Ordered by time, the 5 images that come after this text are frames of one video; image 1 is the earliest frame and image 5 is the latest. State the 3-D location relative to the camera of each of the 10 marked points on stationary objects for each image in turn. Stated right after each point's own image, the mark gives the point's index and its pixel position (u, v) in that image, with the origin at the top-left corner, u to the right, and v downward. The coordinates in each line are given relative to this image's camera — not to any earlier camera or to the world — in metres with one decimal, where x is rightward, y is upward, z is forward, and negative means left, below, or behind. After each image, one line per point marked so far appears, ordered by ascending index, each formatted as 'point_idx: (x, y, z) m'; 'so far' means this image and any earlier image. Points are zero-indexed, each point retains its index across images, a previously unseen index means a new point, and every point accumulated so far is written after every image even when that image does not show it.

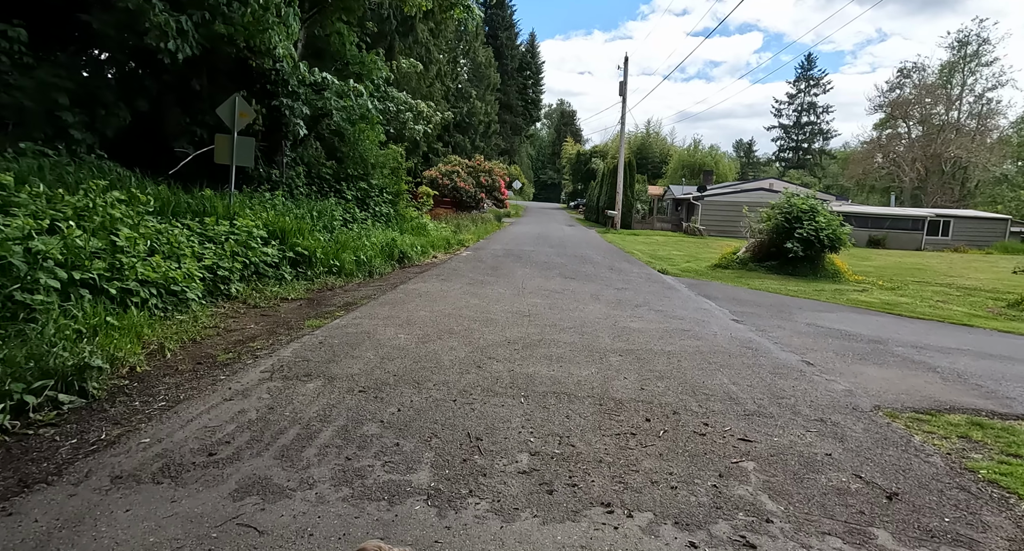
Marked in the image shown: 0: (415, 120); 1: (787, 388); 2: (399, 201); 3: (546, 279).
0: (-3.0, +4.8, +18.3) m
1: (+1.8, -0.7, +3.9) m
2: (-2.8, +1.8, +14.6) m
3: (+0.5, -0.1, +9.1) m
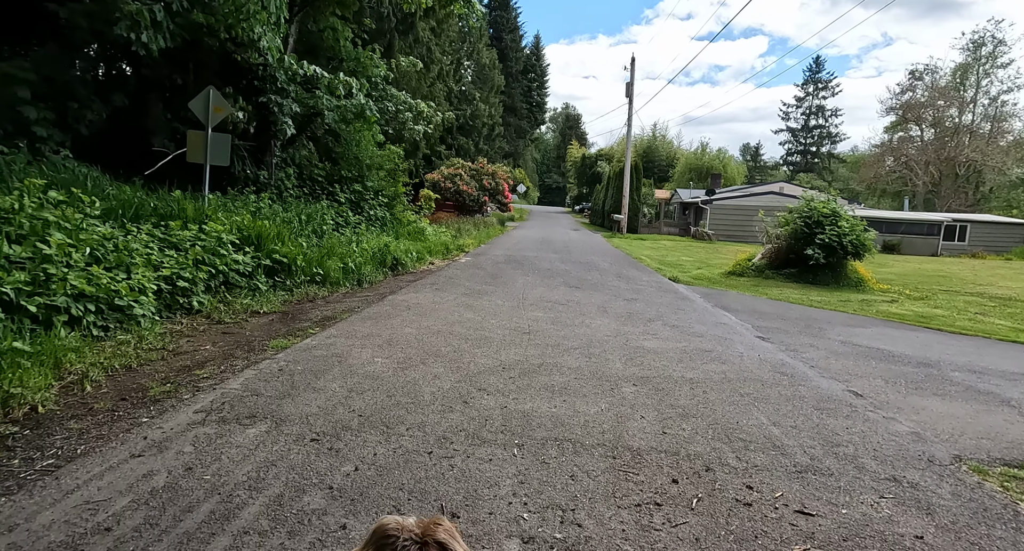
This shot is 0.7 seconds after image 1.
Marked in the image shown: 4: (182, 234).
0: (-2.9, +4.6, +17.7) m
1: (+1.8, -0.8, +3.2) m
2: (-2.7, +1.7, +13.9) m
3: (+0.5, -0.2, +8.4) m
4: (-3.2, +0.4, +5.8) m
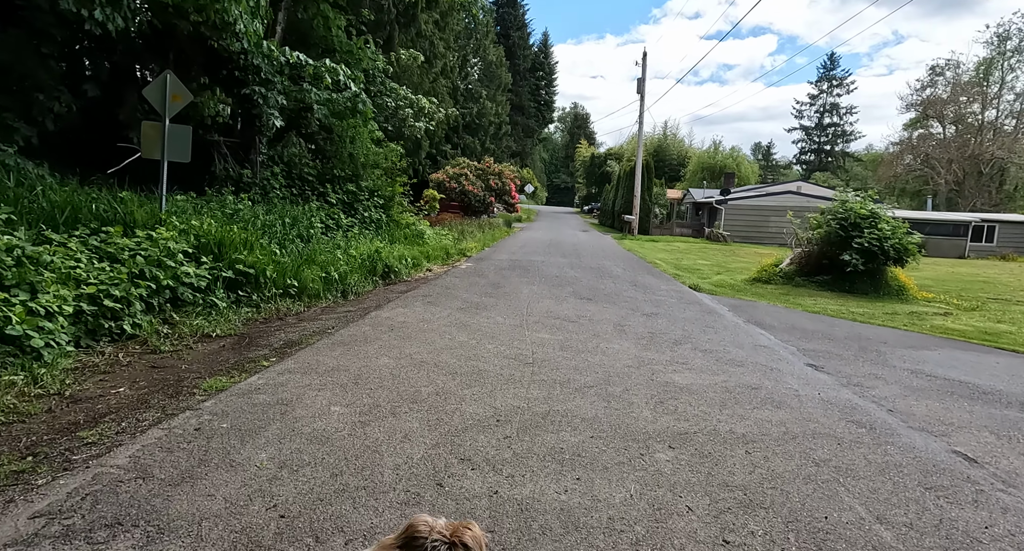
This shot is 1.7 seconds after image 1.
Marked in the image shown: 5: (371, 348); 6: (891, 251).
0: (-2.7, +4.5, +16.8) m
1: (+1.8, -1.0, +2.2) m
2: (-2.6, +1.5, +13.0) m
3: (+0.6, -0.3, +7.4) m
4: (-3.2, +0.3, +4.9) m
5: (-1.1, -0.6, +4.6) m
6: (+6.1, +0.4, +9.6) m
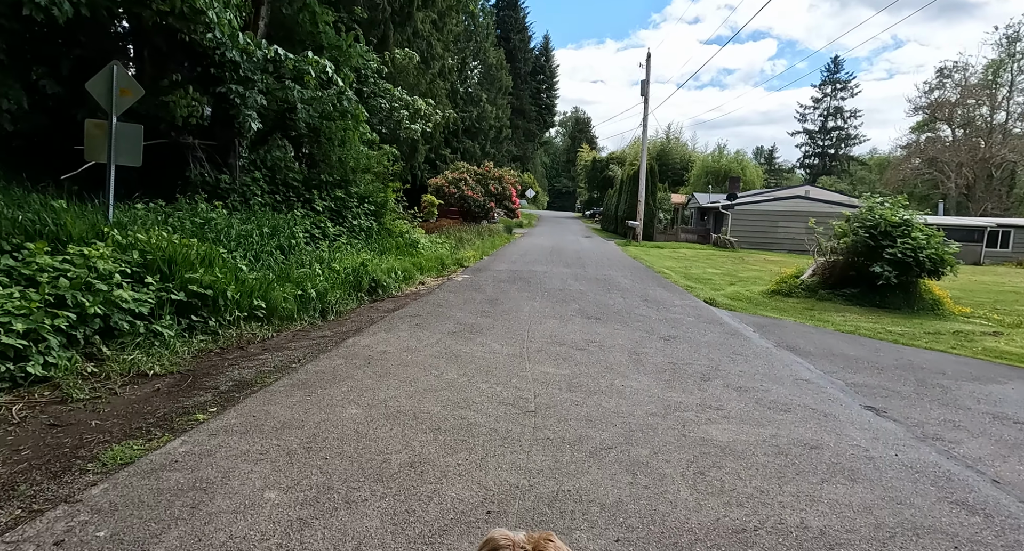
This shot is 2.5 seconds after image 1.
0: (-2.7, +4.2, +16.0) m
1: (+1.7, -1.1, +1.4) m
2: (-2.6, +1.3, +12.2) m
3: (+0.6, -0.5, +6.6) m
4: (-3.2, +0.1, +4.1) m
5: (-1.1, -0.7, +3.8) m
6: (+6.1, +0.2, +8.8) m
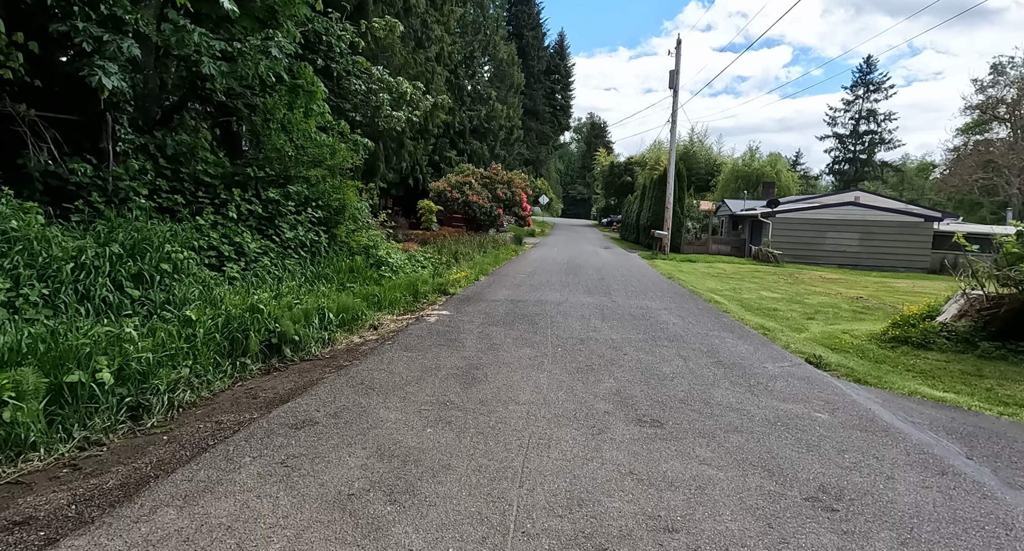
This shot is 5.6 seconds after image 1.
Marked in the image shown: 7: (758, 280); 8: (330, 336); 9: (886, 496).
0: (-2.6, +3.7, +12.8) m
1: (+1.5, -1.5, -1.9) m
2: (-2.6, +0.8, +9.0) m
3: (+0.4, -0.9, +3.3) m
4: (-3.4, -0.3, +0.9) m
5: (-1.3, -1.1, +0.5) m
6: (+6.1, -0.3, +5.3) m
7: (+6.7, -0.1, +16.2) m
8: (-1.7, -0.5, +5.6) m
9: (+1.8, -1.1, +2.9) m
